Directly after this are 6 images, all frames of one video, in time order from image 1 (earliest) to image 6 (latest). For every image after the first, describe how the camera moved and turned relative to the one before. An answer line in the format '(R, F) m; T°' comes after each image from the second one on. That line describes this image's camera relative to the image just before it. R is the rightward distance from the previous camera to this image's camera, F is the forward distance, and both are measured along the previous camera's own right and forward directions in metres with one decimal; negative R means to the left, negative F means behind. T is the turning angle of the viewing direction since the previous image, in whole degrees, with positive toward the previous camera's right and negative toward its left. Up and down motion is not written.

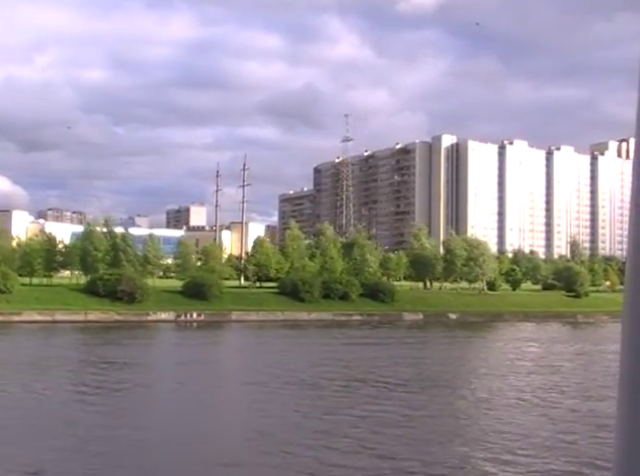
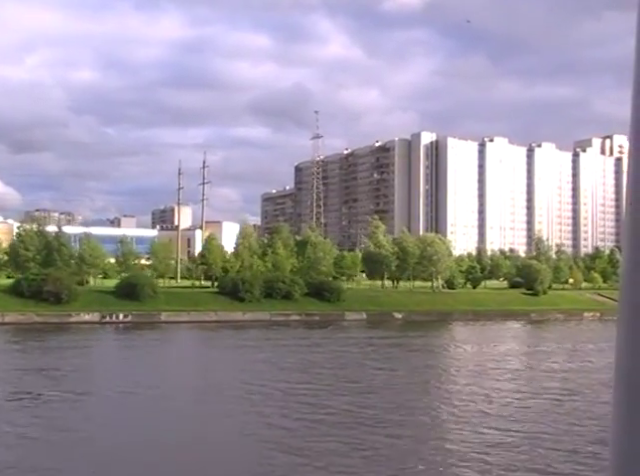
(+3.2, +2.1) m; 0°
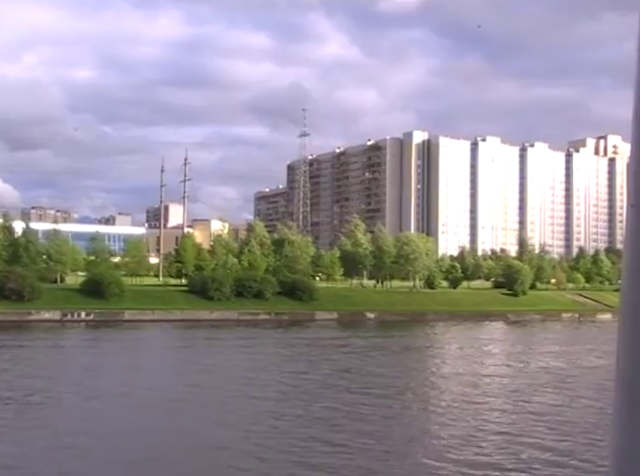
(+1.6, +1.0) m; 0°
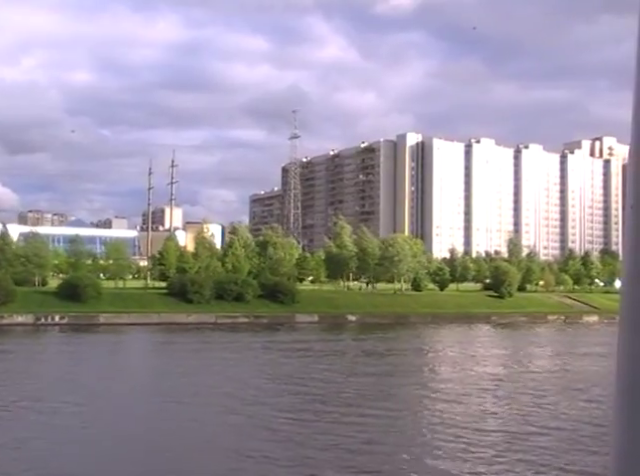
(+1.1, +0.7) m; 0°
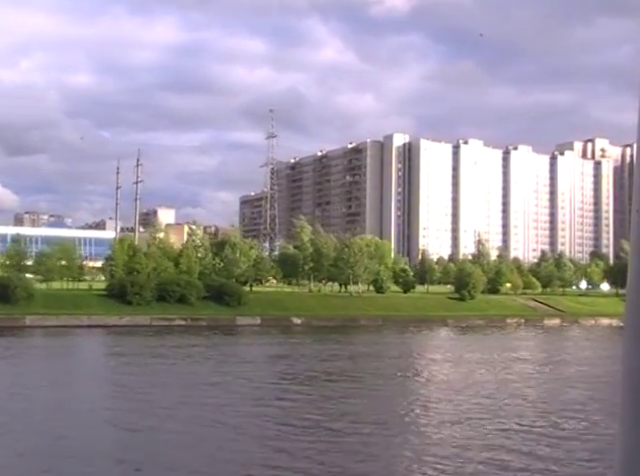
(+3.1, +2.0) m; 0°
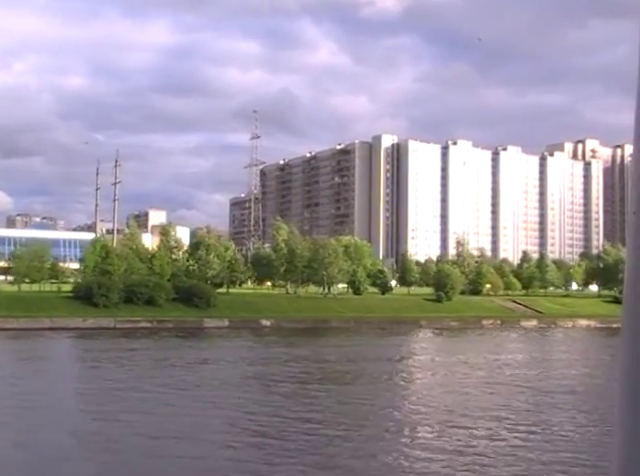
(+1.4, +0.8) m; 0°
